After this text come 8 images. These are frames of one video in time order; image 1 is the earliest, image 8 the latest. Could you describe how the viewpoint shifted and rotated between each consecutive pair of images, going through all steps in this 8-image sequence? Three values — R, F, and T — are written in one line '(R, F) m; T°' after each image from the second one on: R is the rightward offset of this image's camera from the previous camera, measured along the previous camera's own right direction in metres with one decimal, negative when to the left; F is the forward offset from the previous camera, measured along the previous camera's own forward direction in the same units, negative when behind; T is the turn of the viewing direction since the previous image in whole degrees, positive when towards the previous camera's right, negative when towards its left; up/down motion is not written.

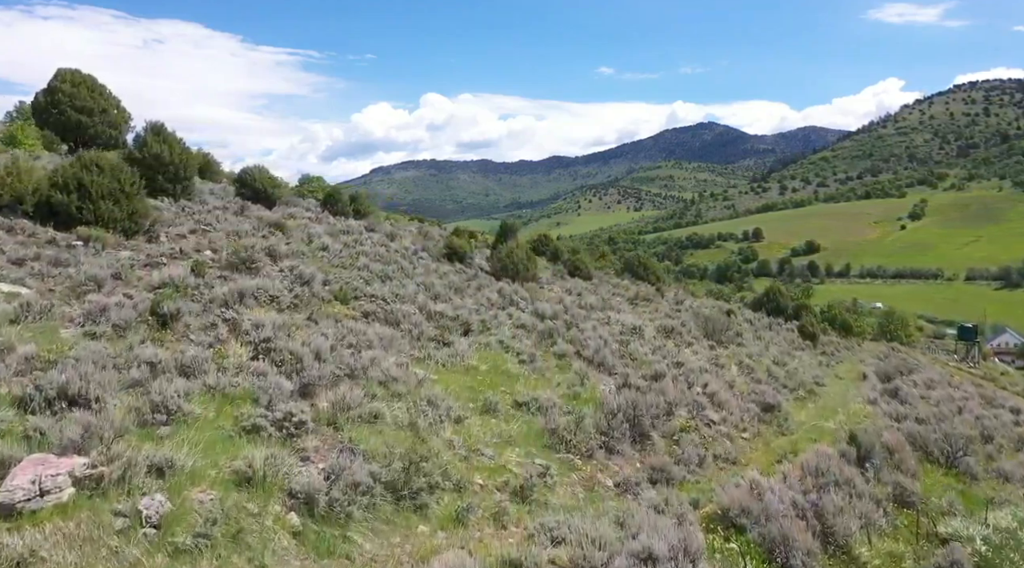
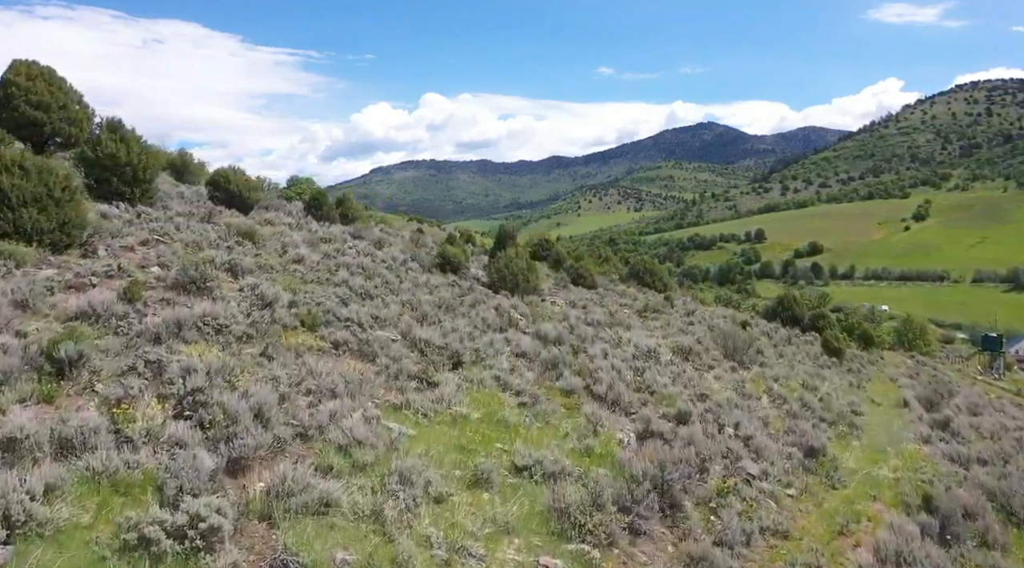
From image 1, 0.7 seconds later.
(0.0, +2.3) m; 0°
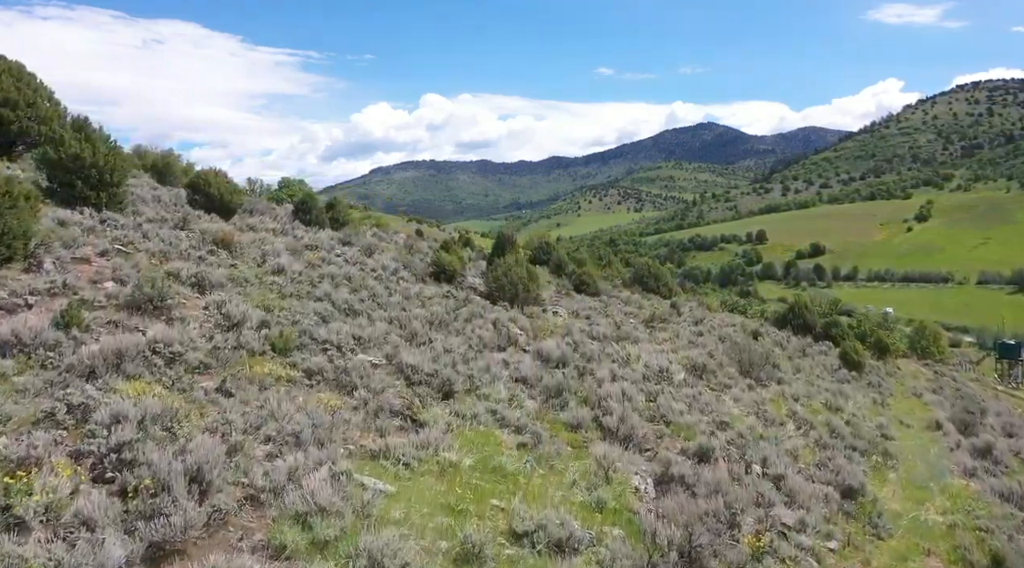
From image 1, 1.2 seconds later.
(0.0, +1.5) m; 0°
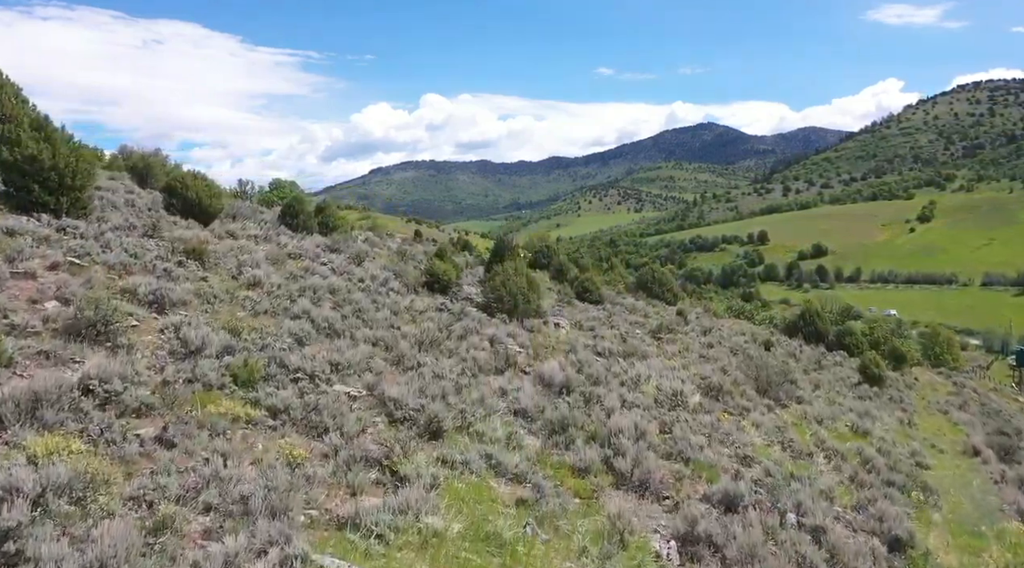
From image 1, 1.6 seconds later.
(0.0, +1.5) m; 0°
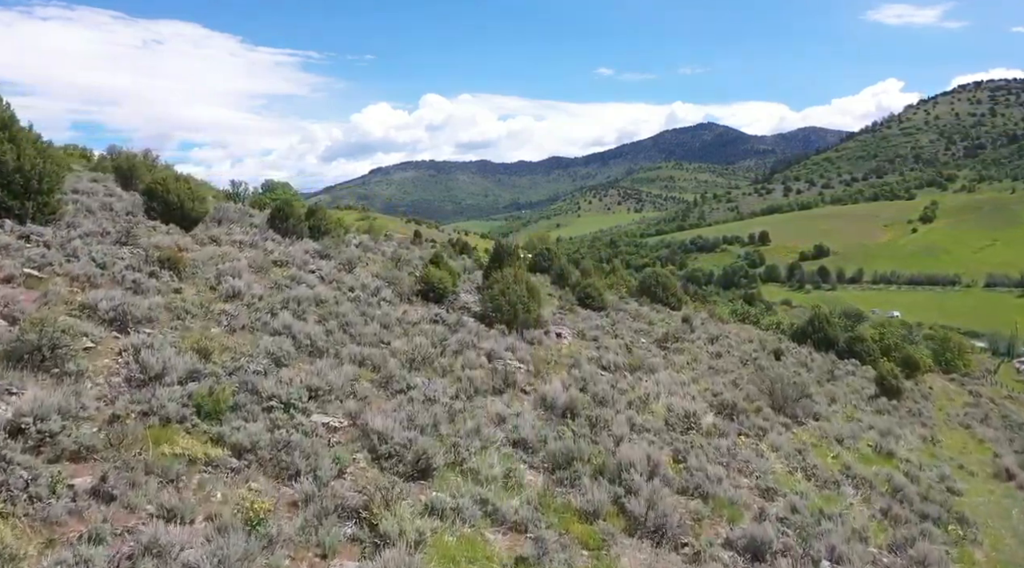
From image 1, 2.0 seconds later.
(0.0, +1.1) m; 0°
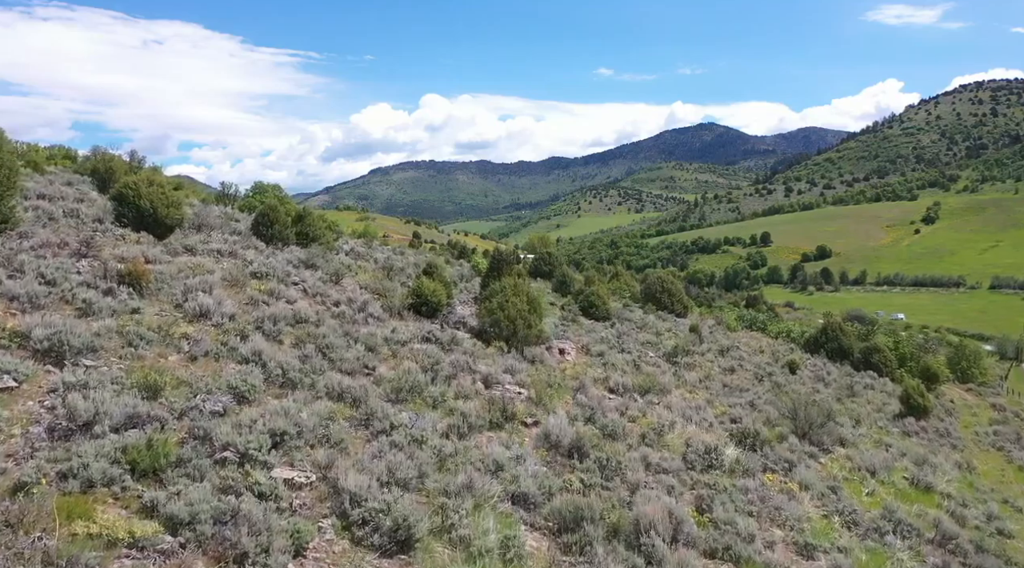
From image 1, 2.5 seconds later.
(0.0, +1.4) m; 0°
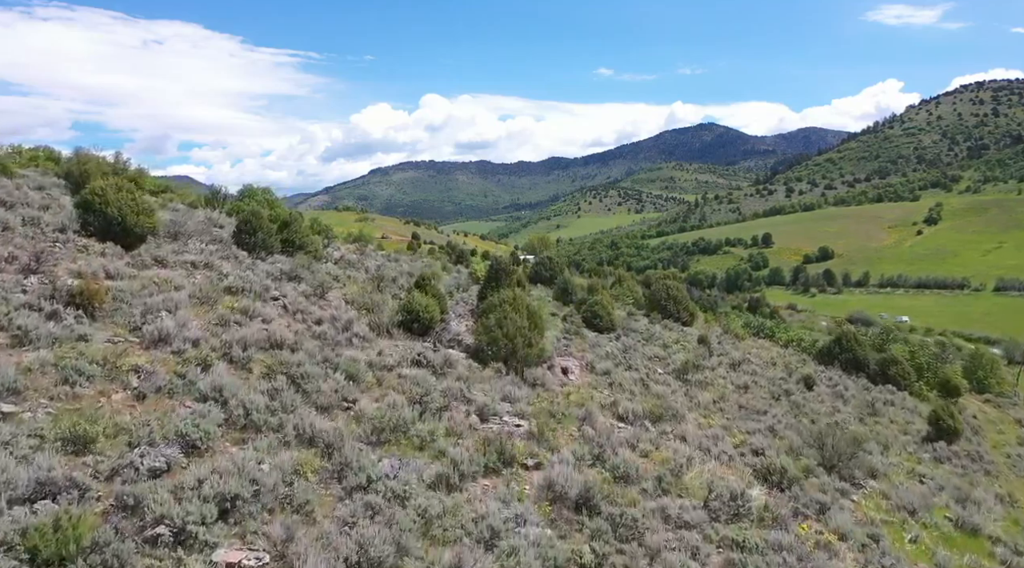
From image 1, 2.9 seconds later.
(0.0, +1.4) m; 0°
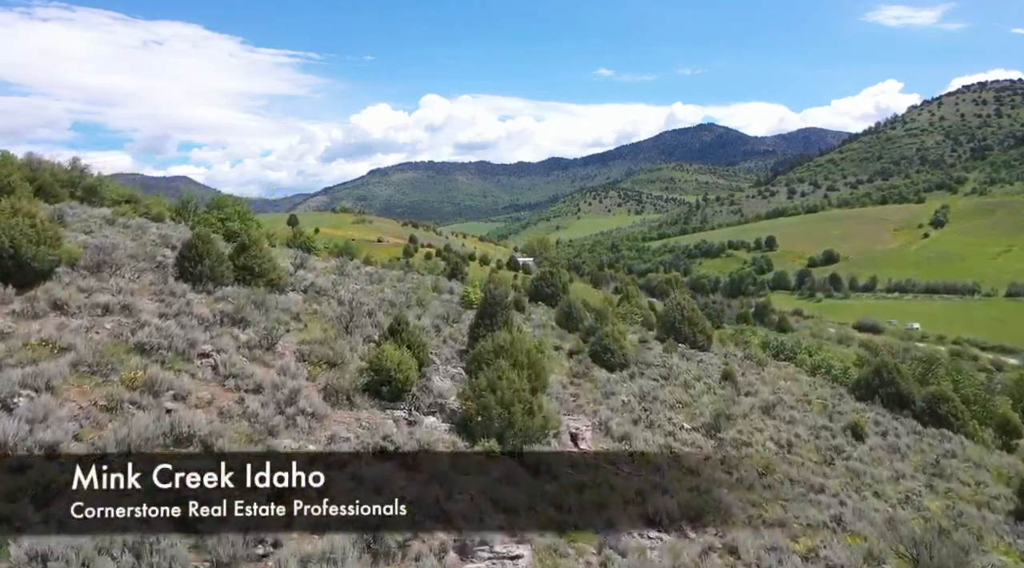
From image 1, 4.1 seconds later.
(+0.1, +3.5) m; 0°
